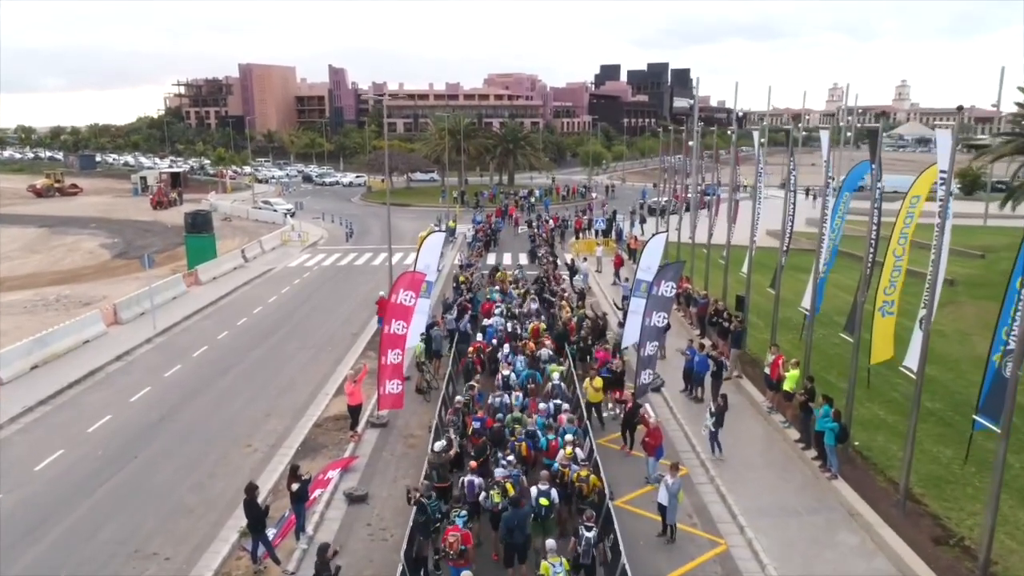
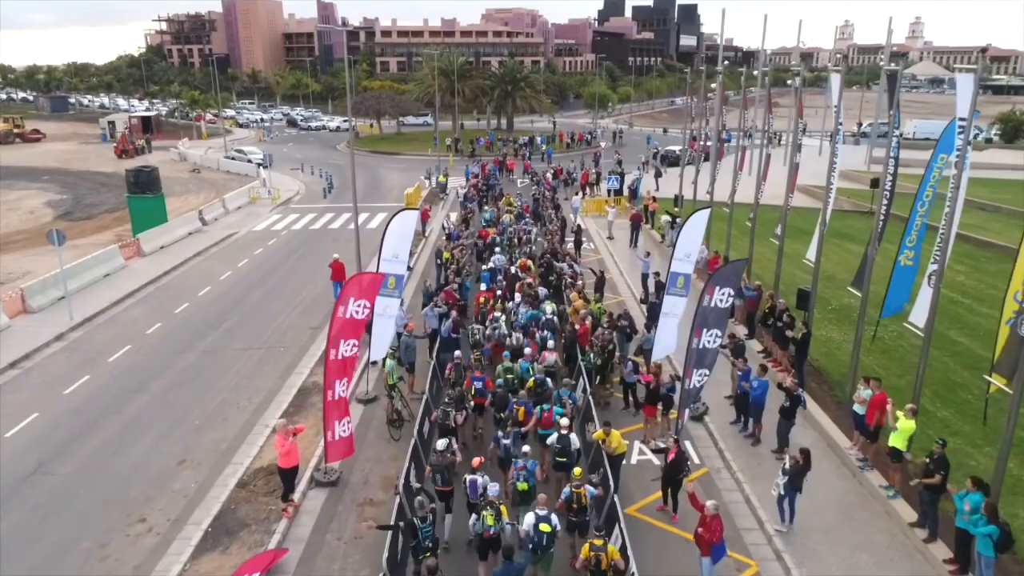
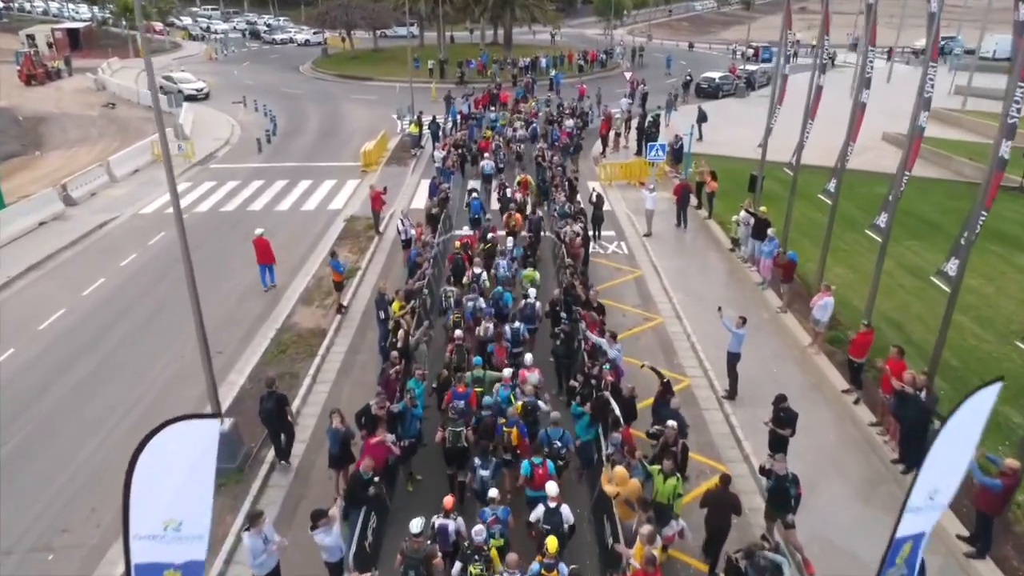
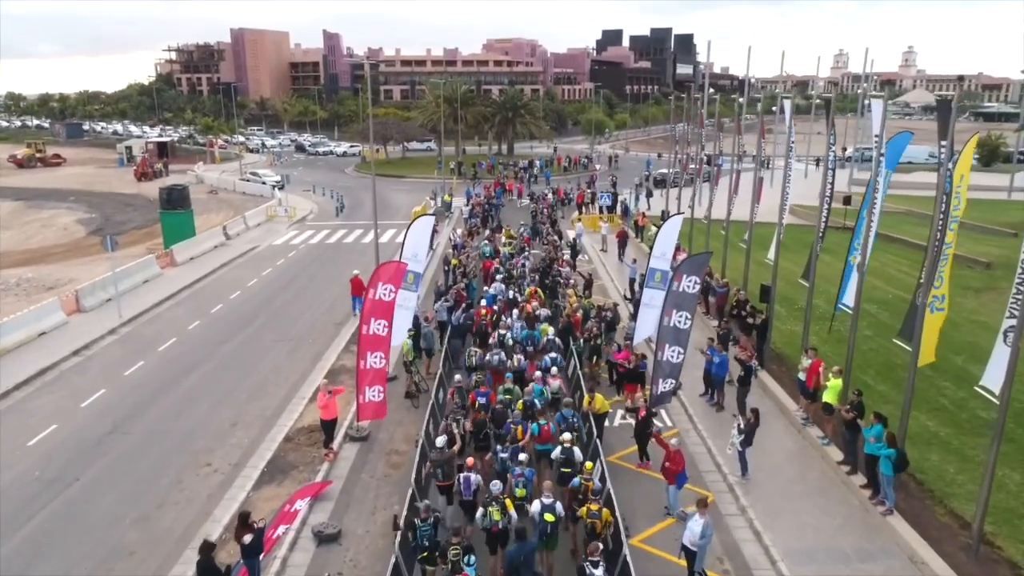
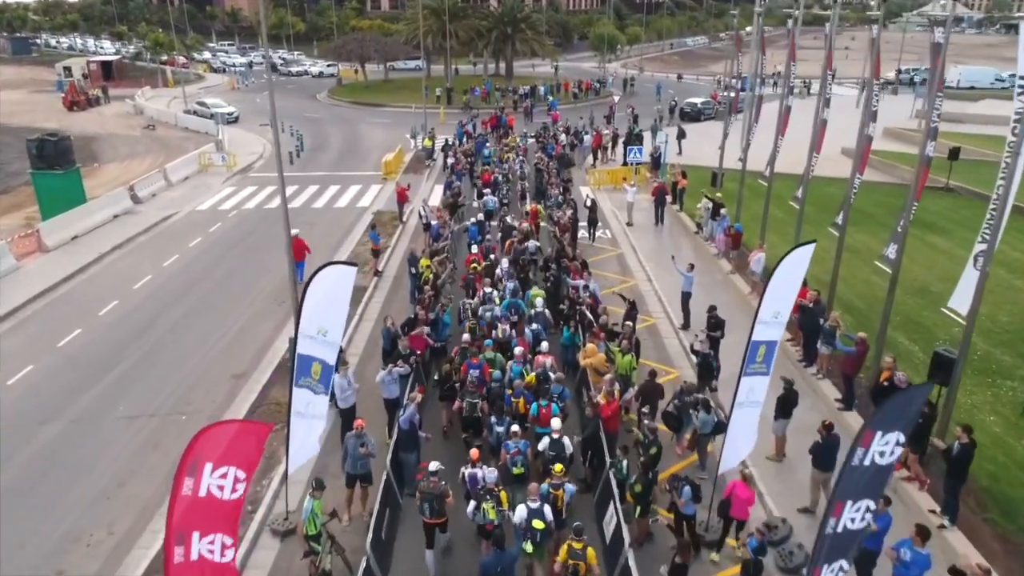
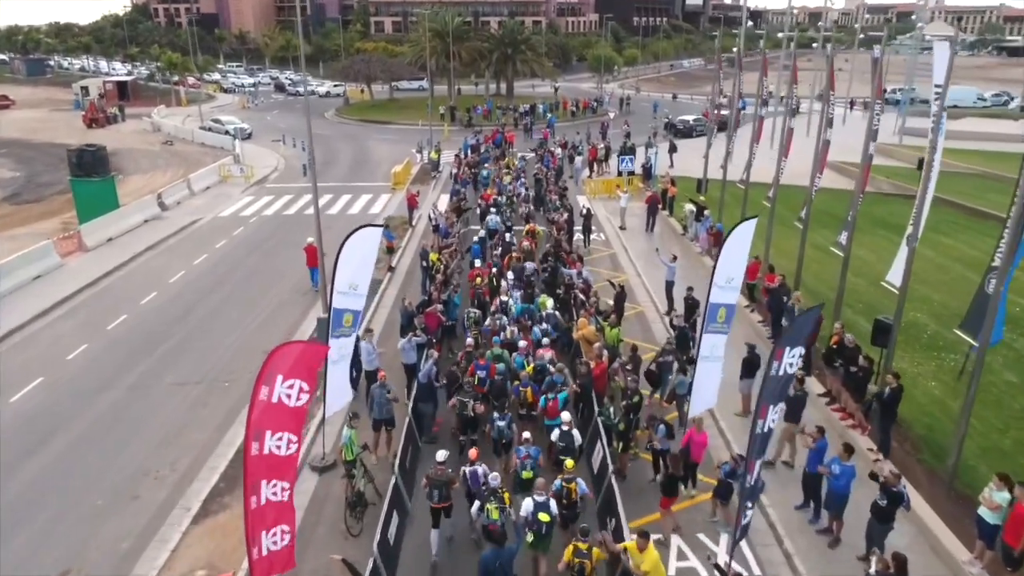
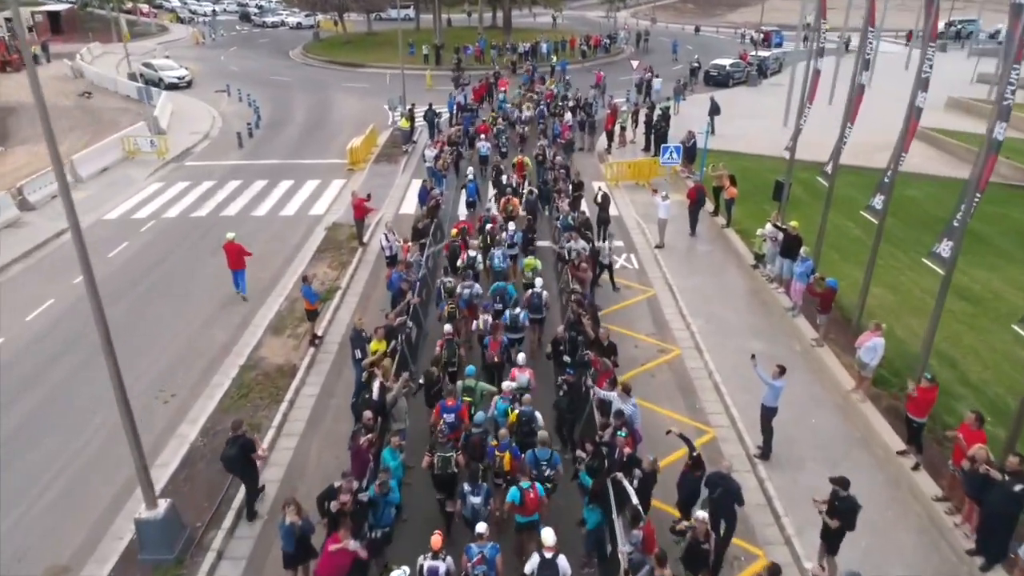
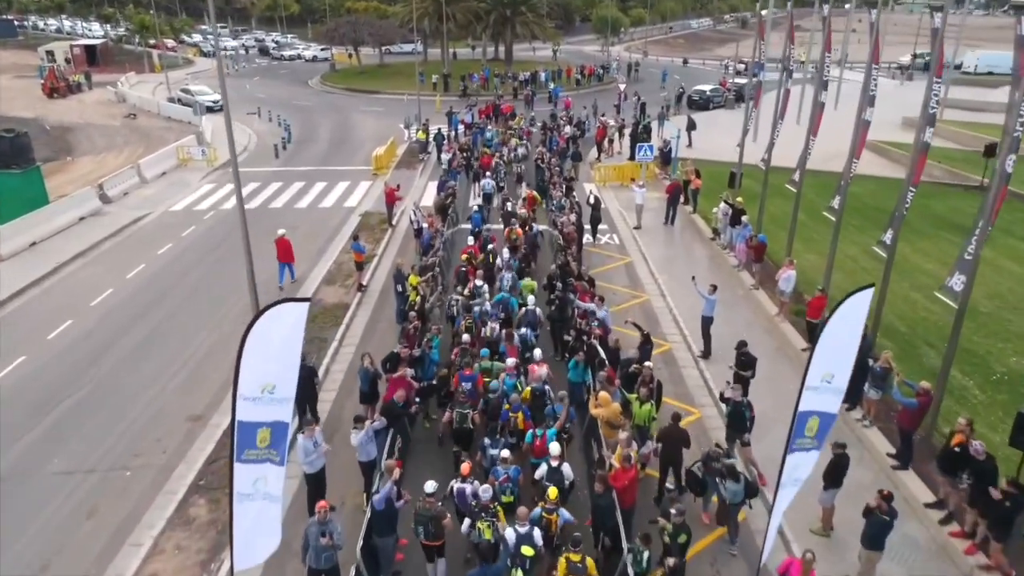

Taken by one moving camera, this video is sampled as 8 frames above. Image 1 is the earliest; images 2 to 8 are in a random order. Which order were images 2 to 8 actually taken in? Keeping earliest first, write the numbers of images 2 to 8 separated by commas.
4, 2, 6, 5, 8, 3, 7
